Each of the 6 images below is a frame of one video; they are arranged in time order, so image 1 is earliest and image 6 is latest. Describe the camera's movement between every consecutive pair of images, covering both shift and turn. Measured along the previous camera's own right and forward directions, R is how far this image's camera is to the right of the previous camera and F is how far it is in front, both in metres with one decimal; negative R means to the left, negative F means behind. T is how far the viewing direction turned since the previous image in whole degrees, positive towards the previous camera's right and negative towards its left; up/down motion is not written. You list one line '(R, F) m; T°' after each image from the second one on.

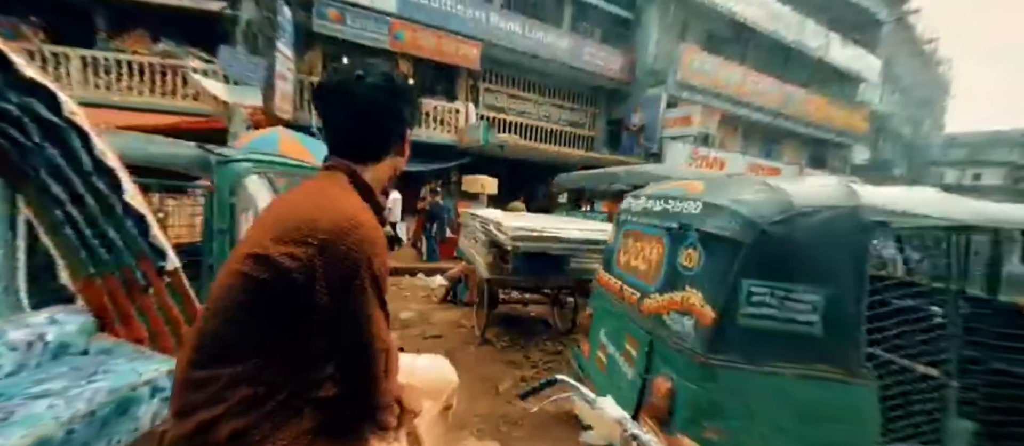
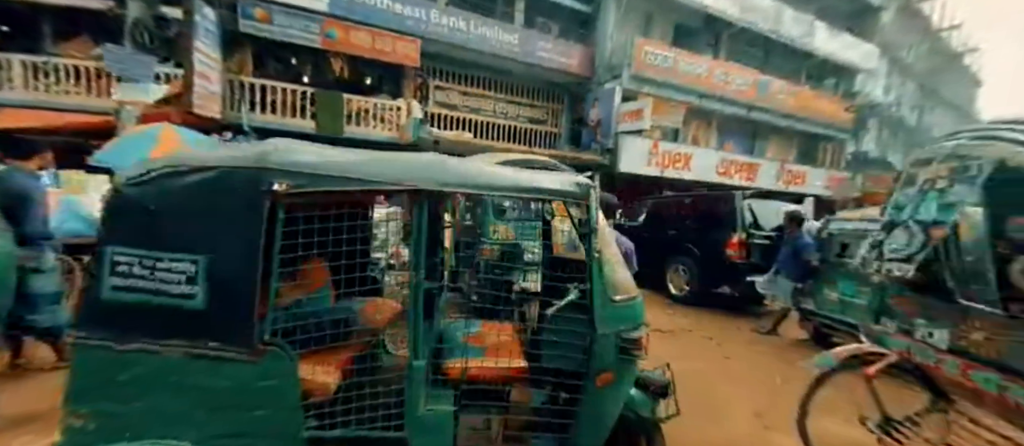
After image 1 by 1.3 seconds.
(+3.0, +0.2) m; -2°
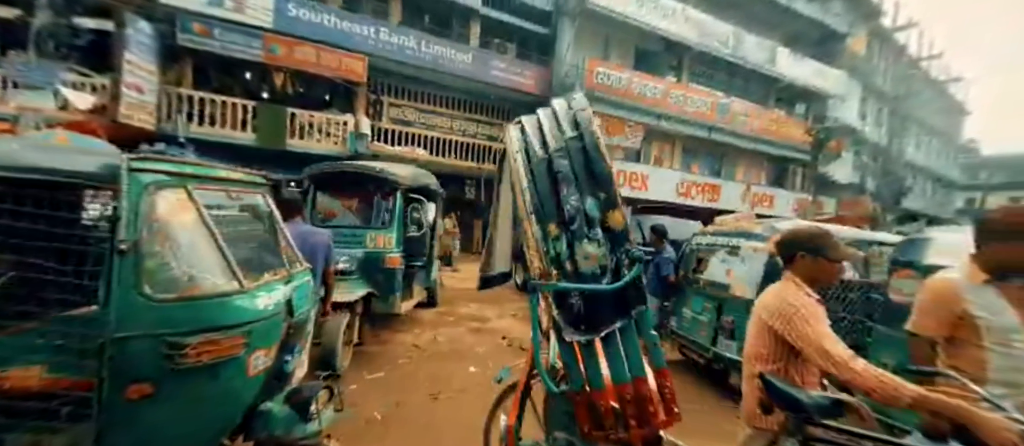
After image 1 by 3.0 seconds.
(+2.2, +0.2) m; +1°
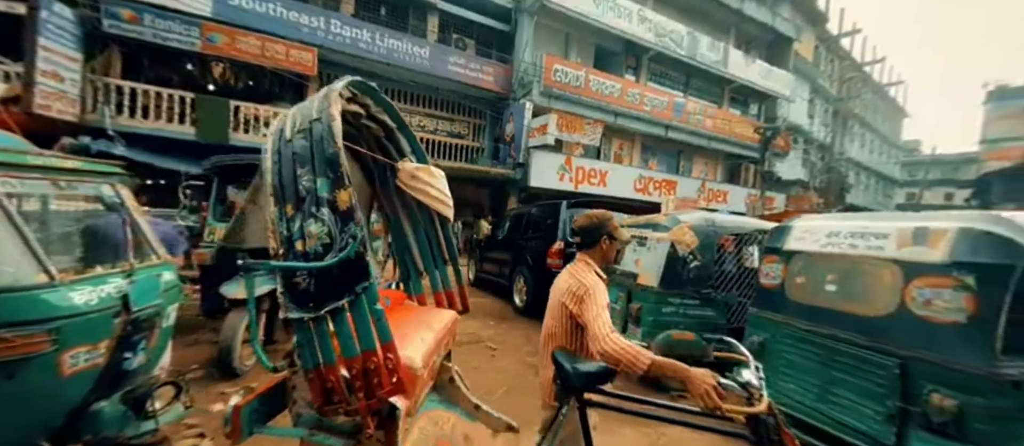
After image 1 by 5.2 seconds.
(+0.7, -0.1) m; +4°
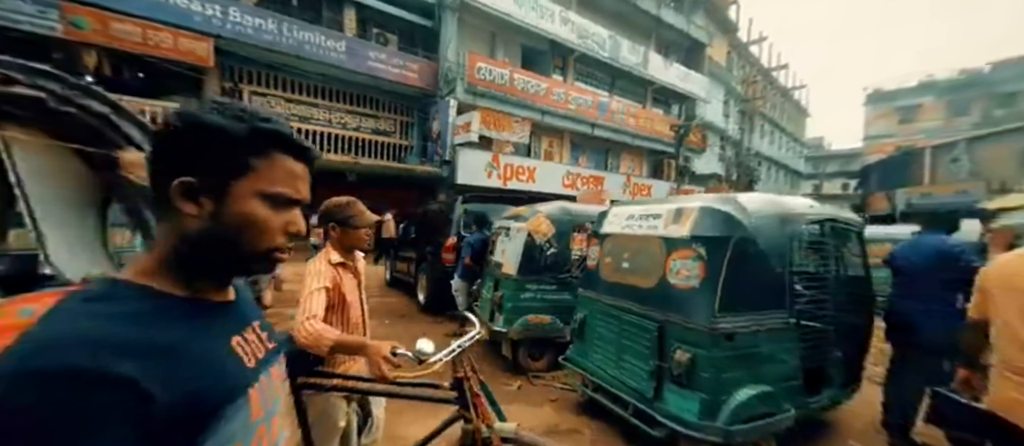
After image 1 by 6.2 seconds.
(+1.1, -0.1) m; +8°
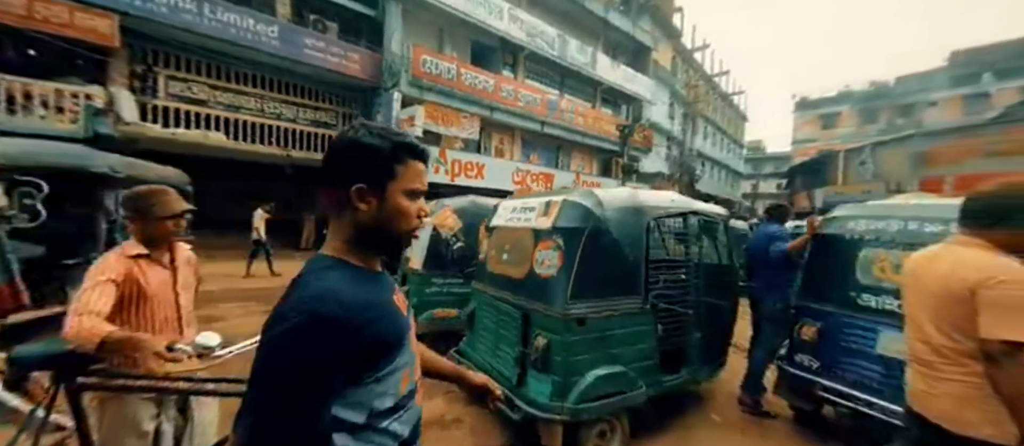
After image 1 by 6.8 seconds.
(+0.6, -0.1) m; +6°
